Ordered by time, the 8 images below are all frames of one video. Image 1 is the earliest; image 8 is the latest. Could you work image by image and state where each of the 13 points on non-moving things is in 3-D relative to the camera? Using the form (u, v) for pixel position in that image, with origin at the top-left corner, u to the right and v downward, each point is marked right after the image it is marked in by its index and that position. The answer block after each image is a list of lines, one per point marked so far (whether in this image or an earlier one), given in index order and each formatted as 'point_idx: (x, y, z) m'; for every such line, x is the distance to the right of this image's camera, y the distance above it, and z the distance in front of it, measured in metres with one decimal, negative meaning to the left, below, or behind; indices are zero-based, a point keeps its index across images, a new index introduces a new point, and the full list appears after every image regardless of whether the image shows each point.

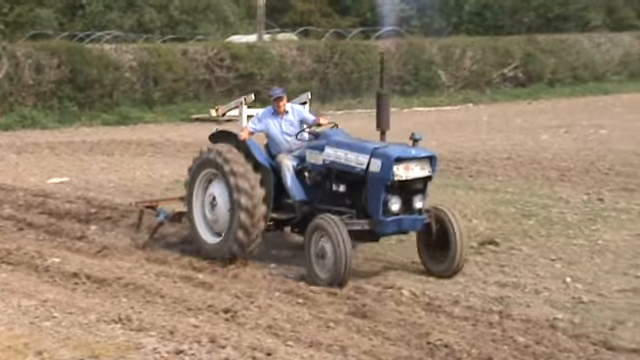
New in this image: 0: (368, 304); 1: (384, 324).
0: (+0.2, -0.8, +6.4) m
1: (+0.3, -0.8, +6.1) m
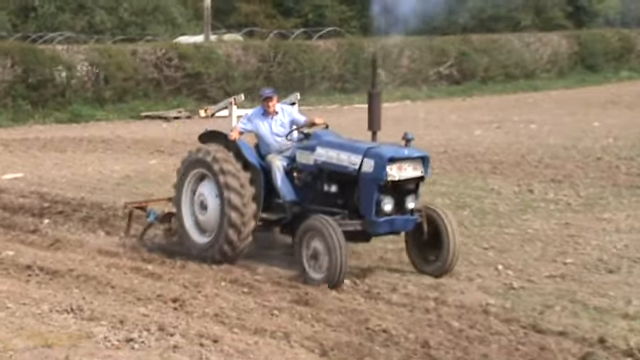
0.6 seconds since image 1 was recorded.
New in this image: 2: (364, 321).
0: (-0.1, -0.7, +6.7) m
1: (0.0, -0.8, +6.3) m
2: (+0.2, -0.9, +6.2) m
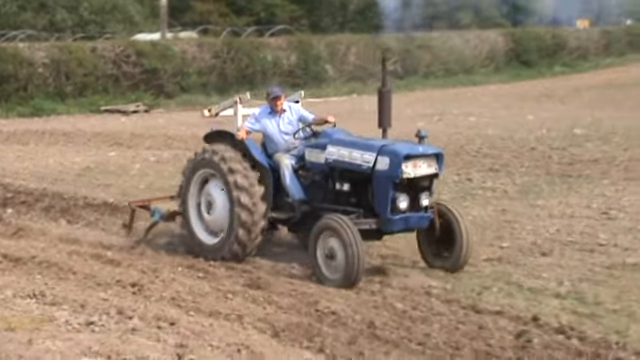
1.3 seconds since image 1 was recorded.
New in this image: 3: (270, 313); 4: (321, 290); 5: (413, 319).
0: (-0.4, -0.7, +7.0) m
1: (-0.3, -0.8, +6.6) m
2: (-0.1, -0.8, +6.5) m
3: (-0.3, -0.8, +6.3) m
4: (0.0, -0.7, +6.8) m
5: (+0.6, -0.9, +6.4) m
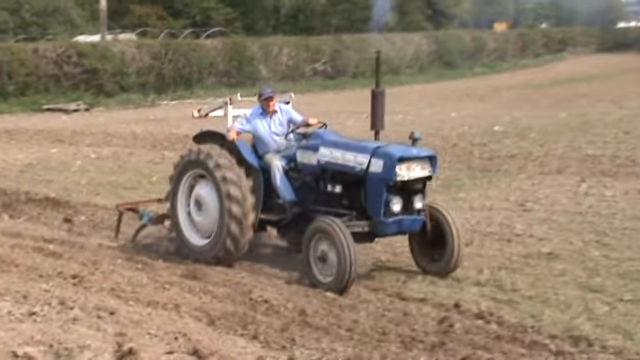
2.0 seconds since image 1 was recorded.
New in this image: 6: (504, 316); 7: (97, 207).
0: (-0.9, -0.6, +7.3) m
1: (-0.8, -0.7, +6.9) m
2: (-0.5, -0.8, +6.8) m
3: (-0.8, -0.8, +6.6) m
4: (-0.5, -0.7, +7.1) m
5: (+0.1, -0.8, +6.7) m
6: (+1.2, -0.9, +6.3) m
7: (-2.1, -0.2, +9.0) m
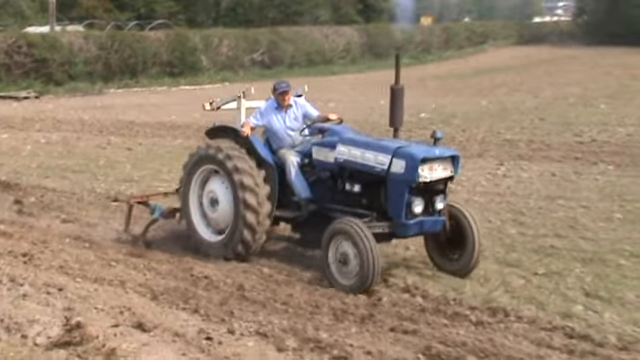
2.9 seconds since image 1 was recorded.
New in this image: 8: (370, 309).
0: (-1.4, -0.5, +7.7) m
1: (-1.2, -0.6, +7.3) m
2: (-1.0, -0.6, +7.2) m
3: (-1.2, -0.7, +7.0) m
4: (-0.9, -0.6, +7.5) m
5: (-0.3, -0.7, +7.2) m
6: (+0.7, -0.8, +6.8) m
7: (-2.6, -0.1, +9.4) m
8: (+0.3, -0.9, +6.7) m
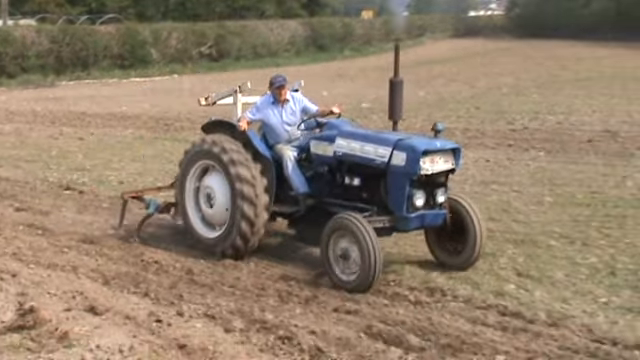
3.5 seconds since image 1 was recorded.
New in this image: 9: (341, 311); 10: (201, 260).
0: (-1.8, -0.4, +7.9) m
1: (-1.6, -0.5, +7.5) m
2: (-1.4, -0.6, +7.4) m
3: (-1.6, -0.6, +7.2) m
4: (-1.3, -0.5, +7.7) m
5: (-0.7, -0.6, +7.4) m
6: (+0.4, -0.7, +7.1) m
7: (-3.1, 0.0, +9.5) m
8: (0.0, -0.8, +7.0) m
9: (+0.1, -0.9, +6.8) m
10: (-0.9, -0.6, +7.5) m
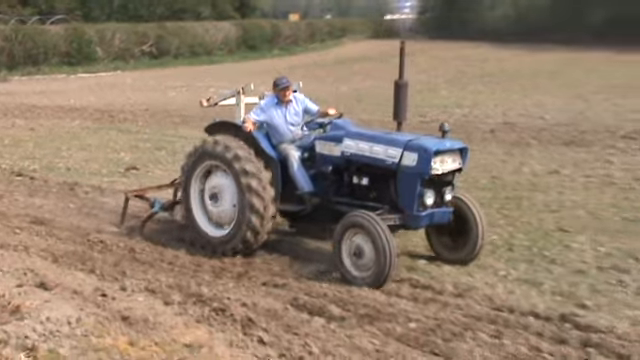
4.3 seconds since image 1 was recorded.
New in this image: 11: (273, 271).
0: (-2.4, -0.3, +8.5) m
1: (-2.2, -0.4, +8.2) m
2: (-1.9, -0.5, +8.1) m
3: (-2.1, -0.5, +7.8) m
4: (-1.9, -0.4, +8.4) m
5: (-1.3, -0.5, +8.1) m
6: (-0.2, -0.6, +7.8) m
7: (-3.7, +0.1, +10.1) m
8: (-0.6, -0.7, +7.7) m
9: (-0.4, -0.8, +7.6) m
10: (-1.5, -0.5, +8.1) m
11: (-0.4, -0.7, +7.8) m
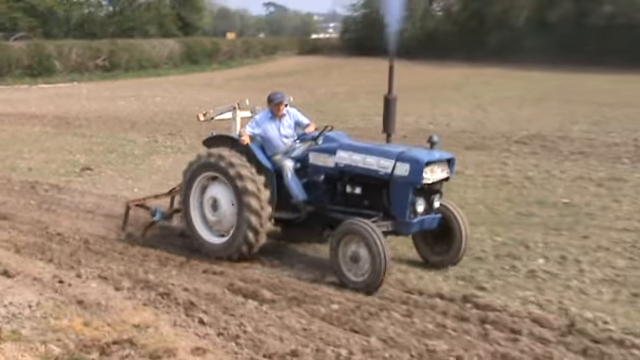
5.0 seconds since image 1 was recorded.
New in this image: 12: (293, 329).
0: (-3.0, -0.3, +9.4) m
1: (-2.8, -0.4, +9.1) m
2: (-2.5, -0.5, +9.0) m
3: (-2.7, -0.5, +8.8) m
4: (-2.5, -0.4, +9.3) m
5: (-1.9, -0.5, +9.1) m
6: (-0.8, -0.6, +8.8) m
7: (-4.4, +0.1, +11.0) m
8: (-1.2, -0.7, +8.7) m
9: (-1.0, -0.8, +8.6) m
10: (-2.1, -0.5, +9.1) m
11: (-1.0, -0.7, +8.8) m
12: (-0.2, -1.1, +7.4) m
